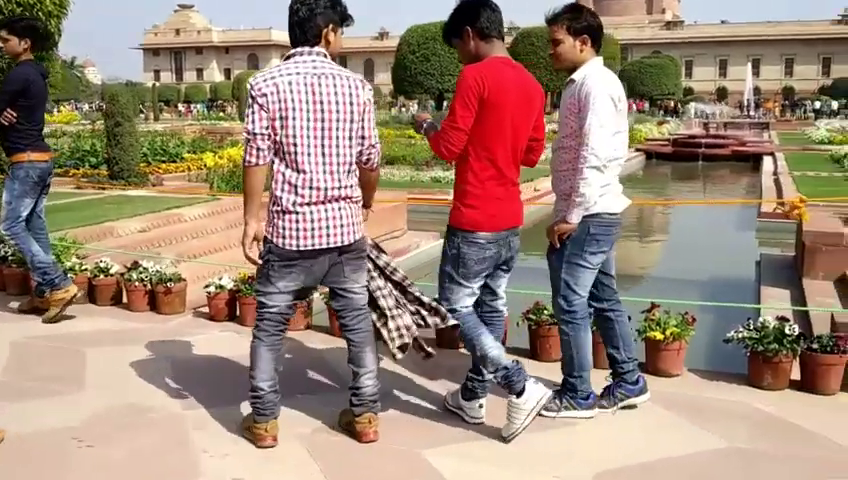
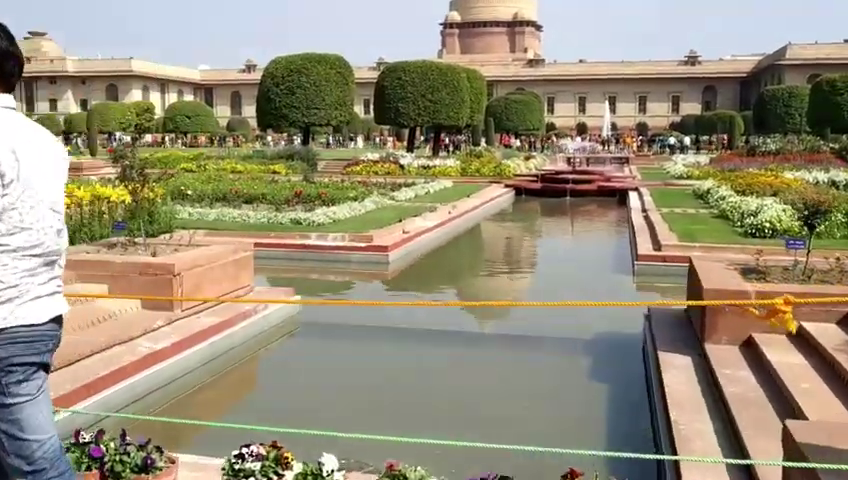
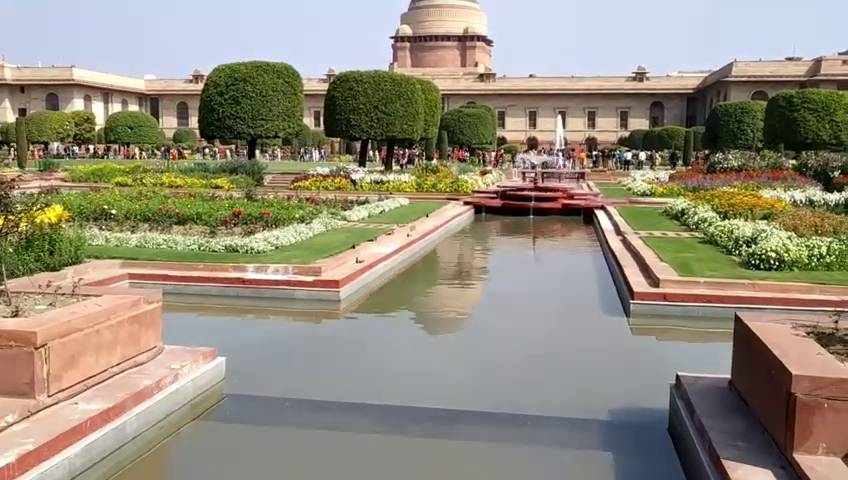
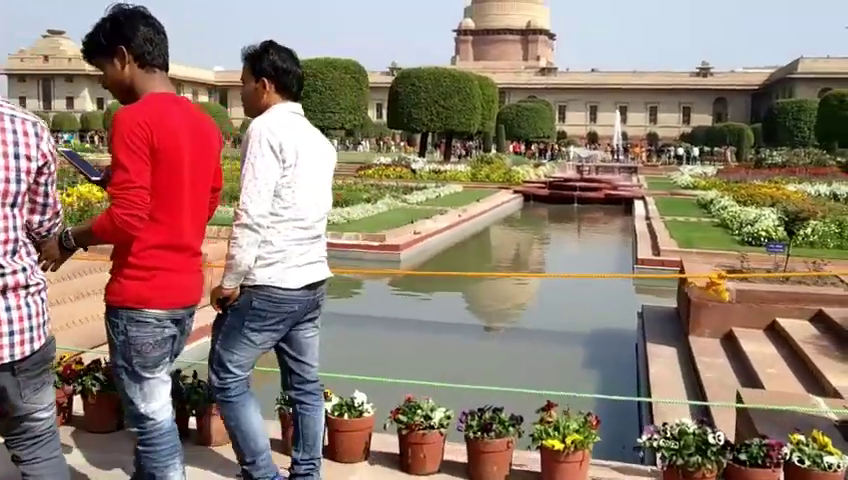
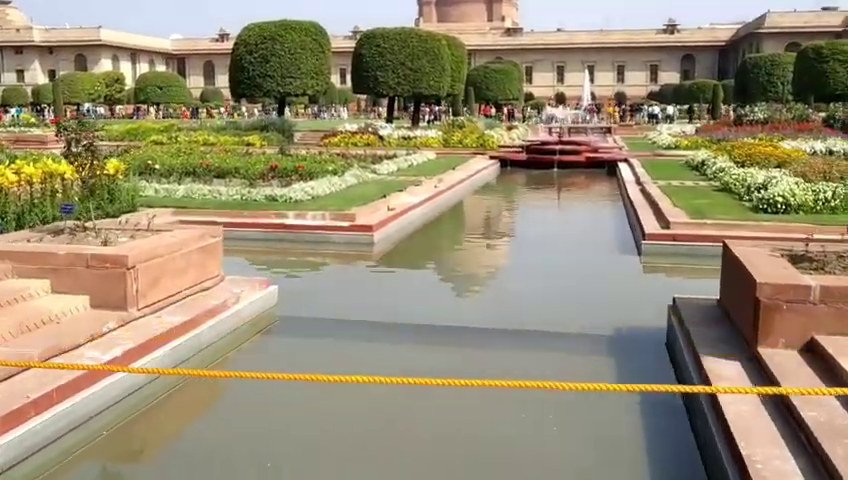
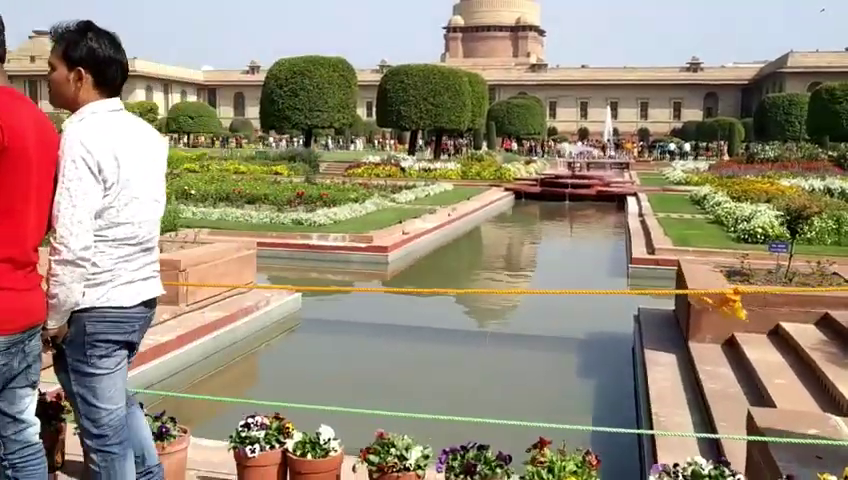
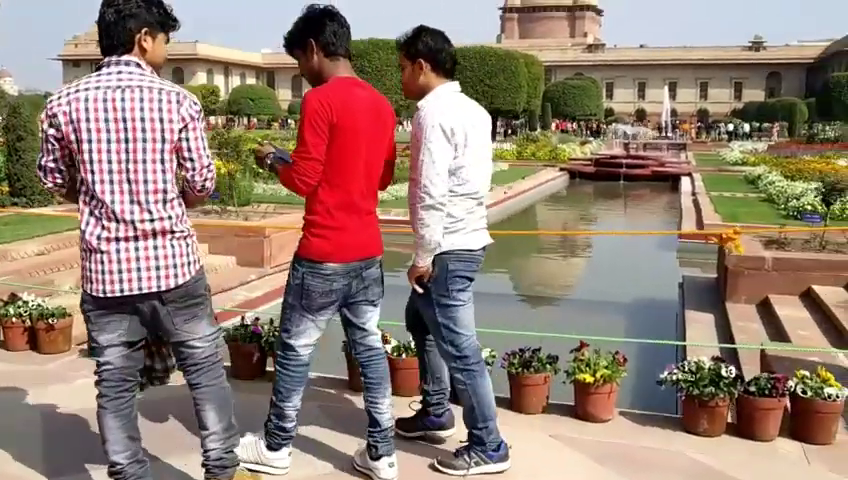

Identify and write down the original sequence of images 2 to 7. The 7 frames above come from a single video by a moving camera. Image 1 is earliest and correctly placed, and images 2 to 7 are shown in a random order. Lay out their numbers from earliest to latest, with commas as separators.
7, 4, 6, 2, 5, 3
